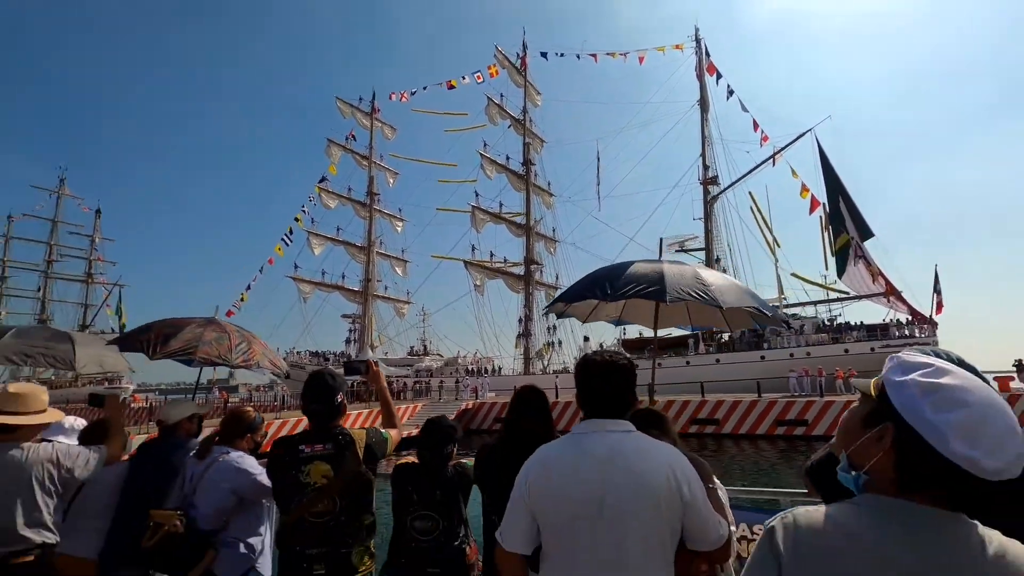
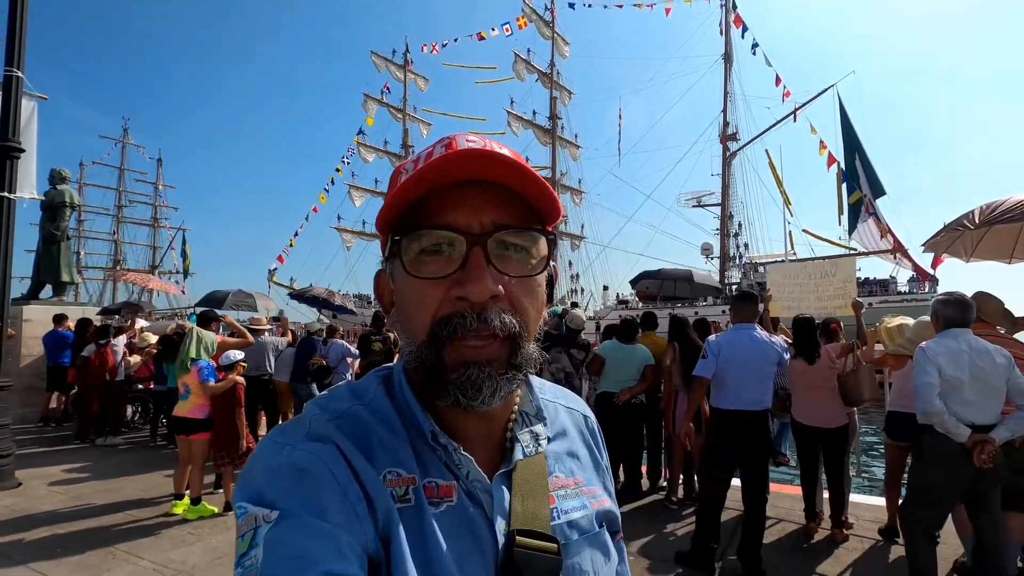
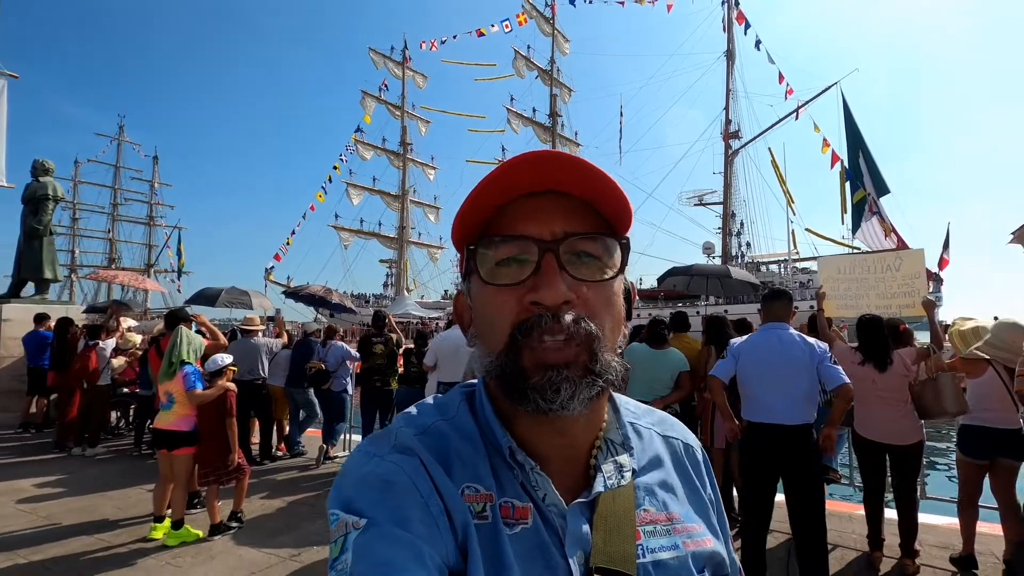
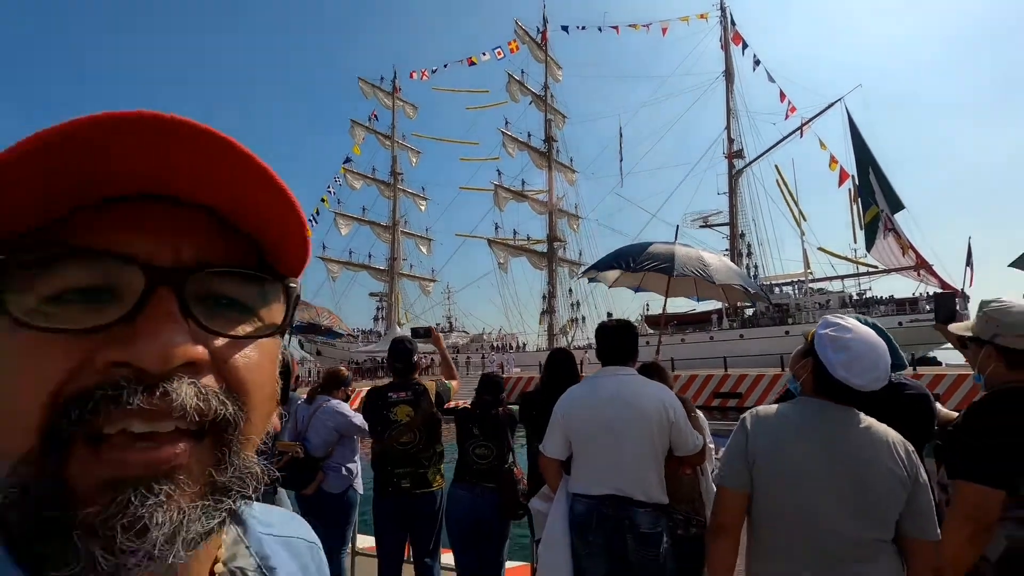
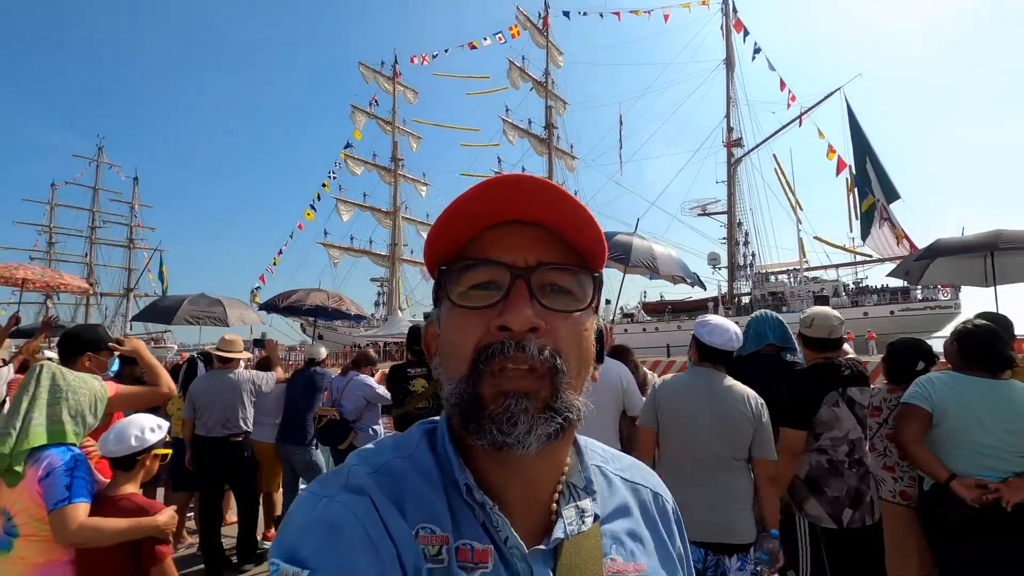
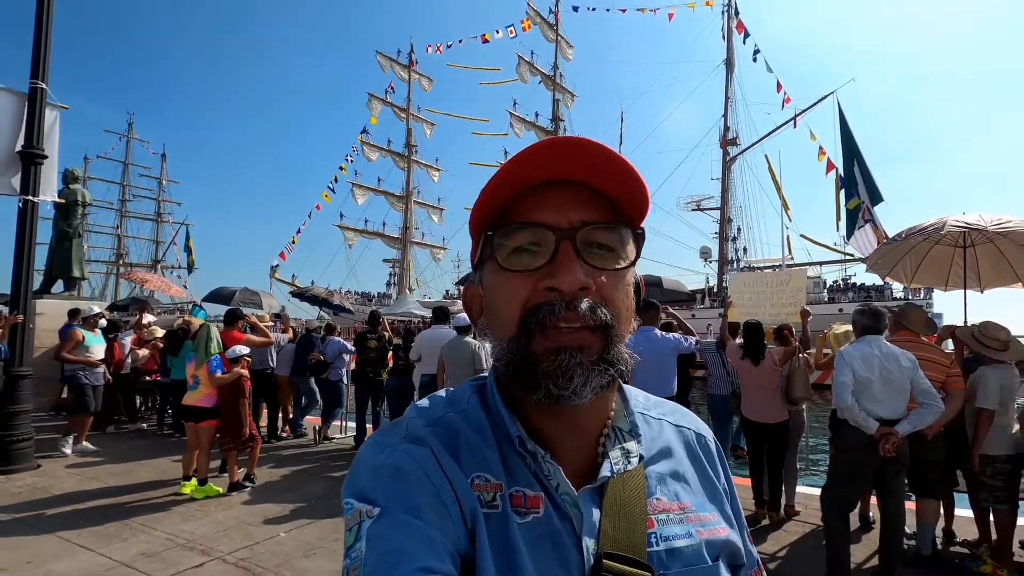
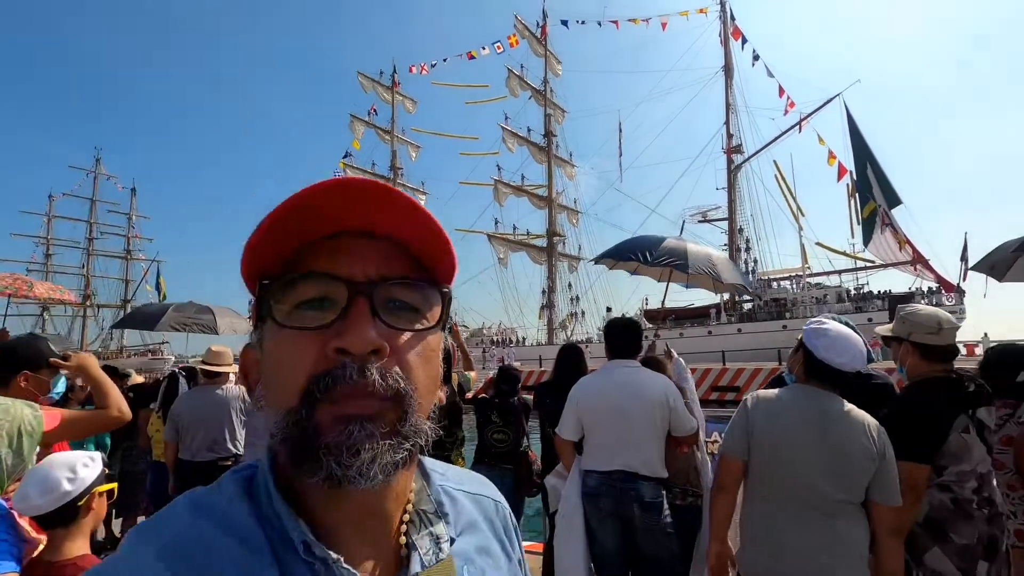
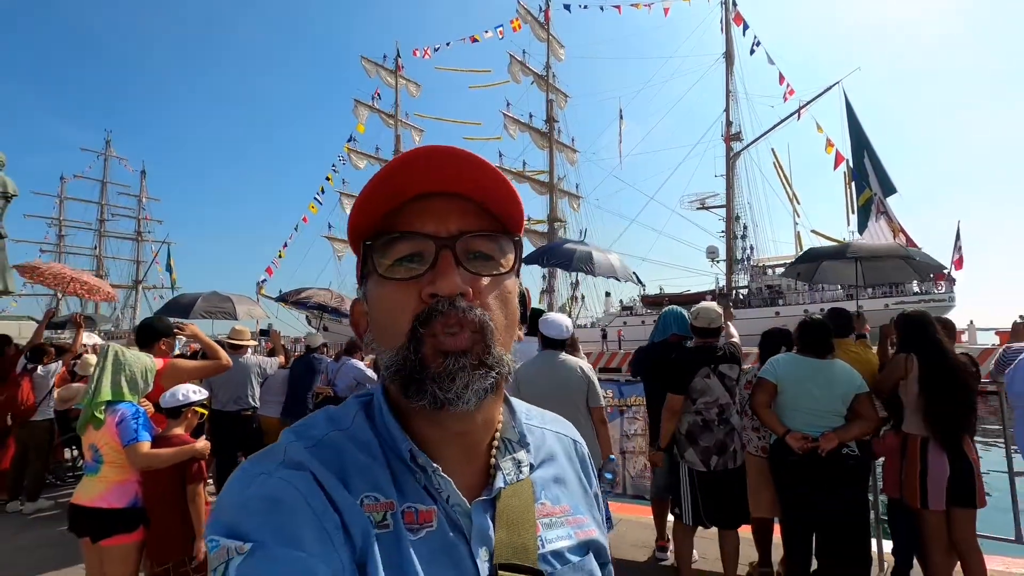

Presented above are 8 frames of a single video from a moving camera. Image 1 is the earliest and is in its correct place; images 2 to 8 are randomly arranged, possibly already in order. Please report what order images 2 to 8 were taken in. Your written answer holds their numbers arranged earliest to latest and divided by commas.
4, 7, 5, 8, 3, 2, 6
